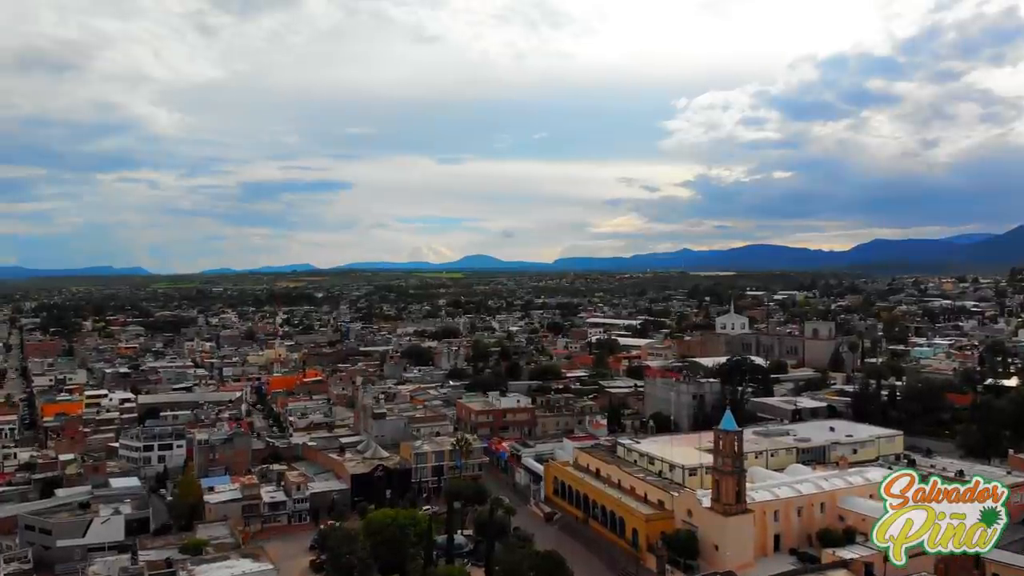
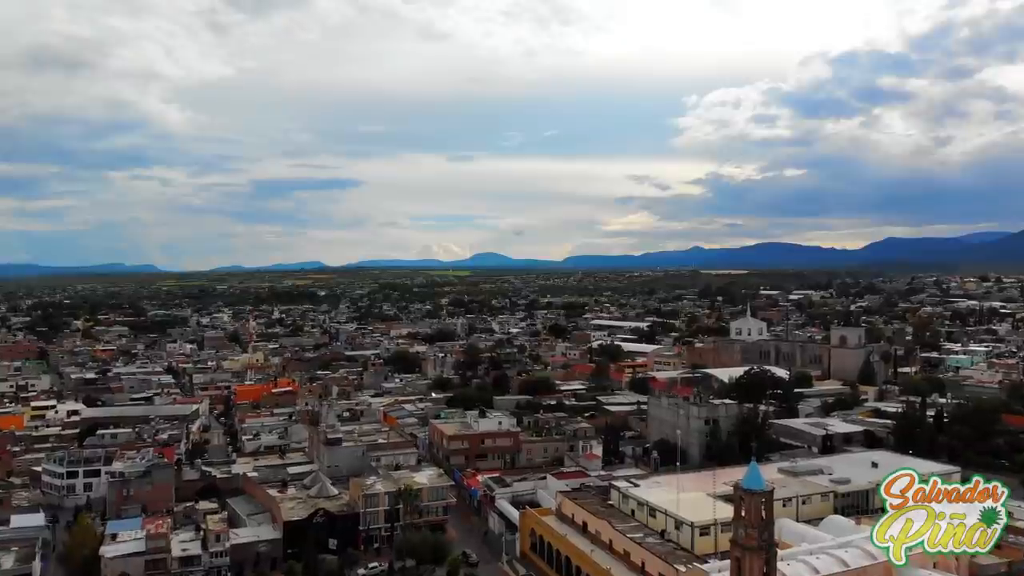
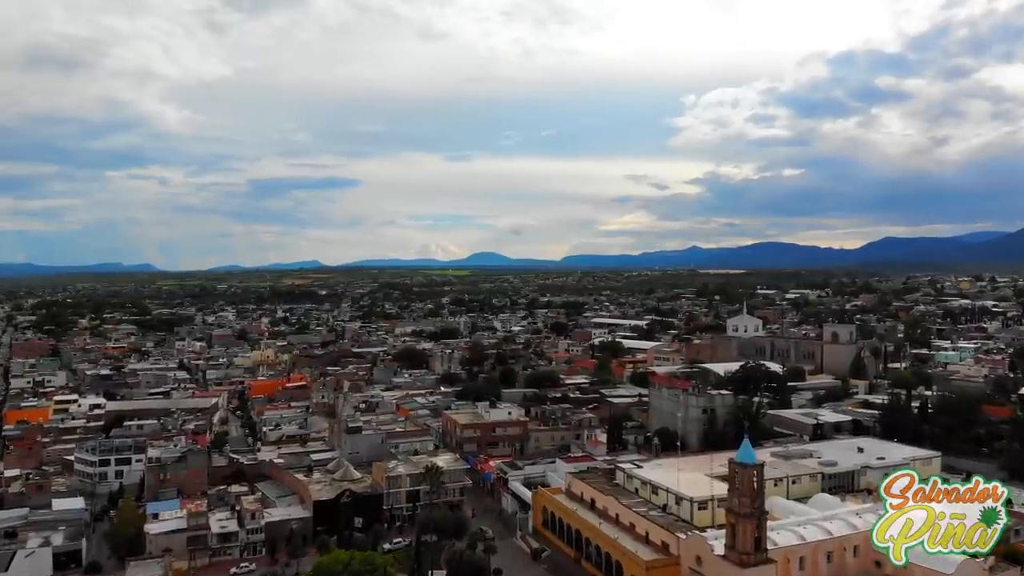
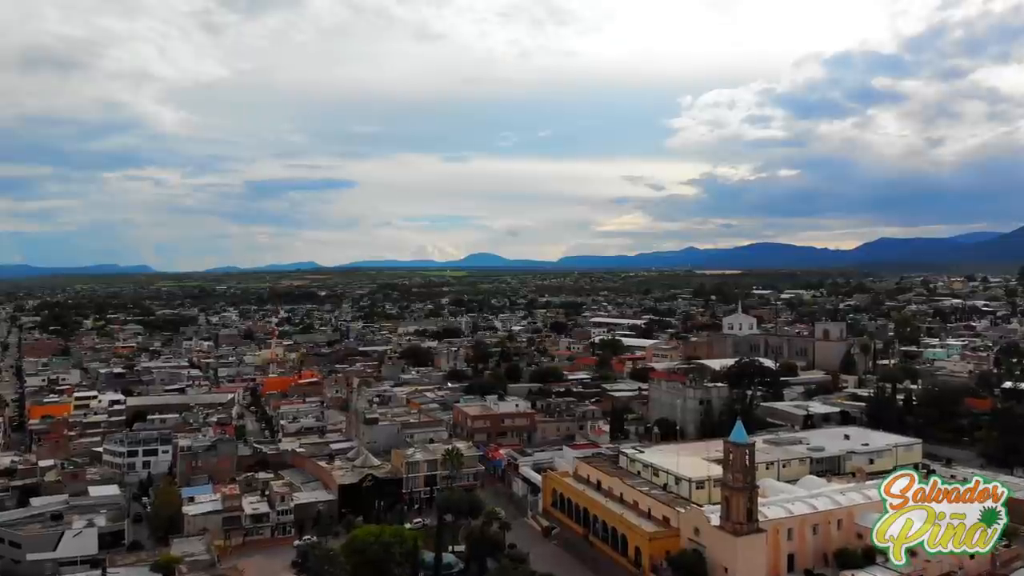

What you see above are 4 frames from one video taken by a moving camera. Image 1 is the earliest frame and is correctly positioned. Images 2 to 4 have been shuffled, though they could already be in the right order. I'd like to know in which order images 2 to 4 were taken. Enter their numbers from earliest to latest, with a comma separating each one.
4, 3, 2
